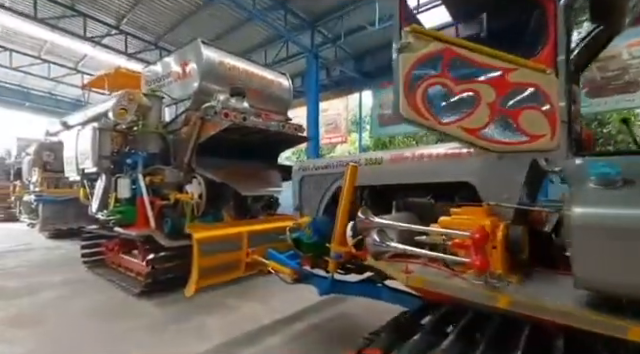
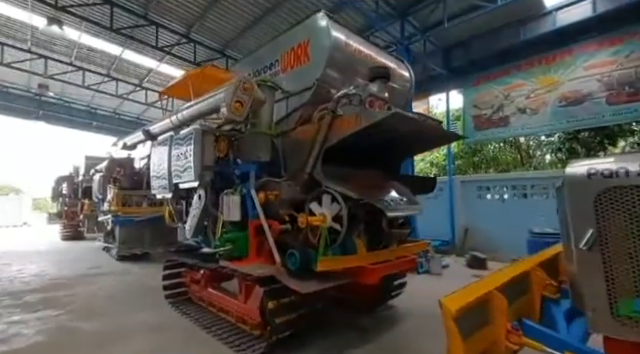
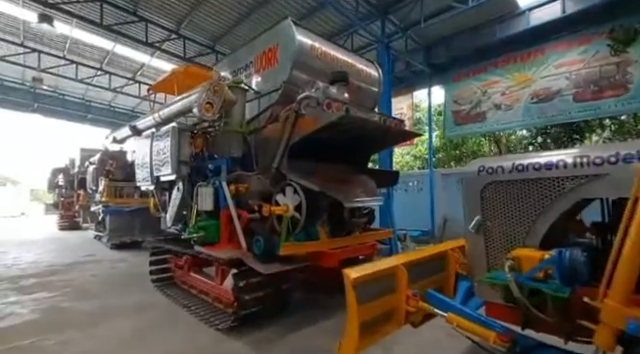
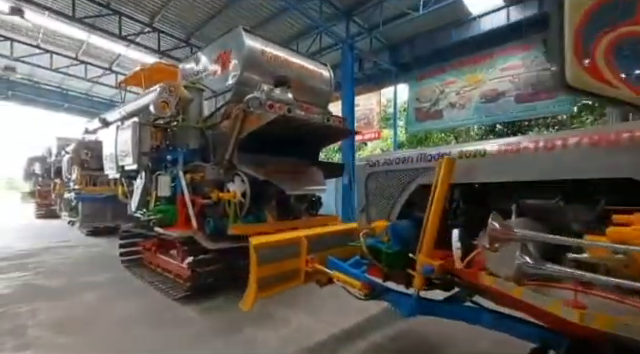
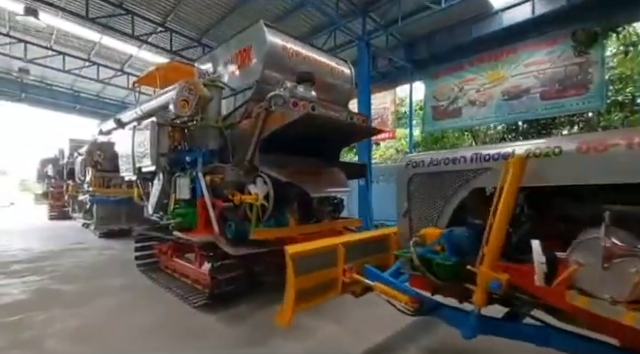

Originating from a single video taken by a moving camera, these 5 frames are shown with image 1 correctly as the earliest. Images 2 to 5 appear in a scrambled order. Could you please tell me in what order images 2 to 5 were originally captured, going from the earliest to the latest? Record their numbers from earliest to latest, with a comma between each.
4, 5, 3, 2
